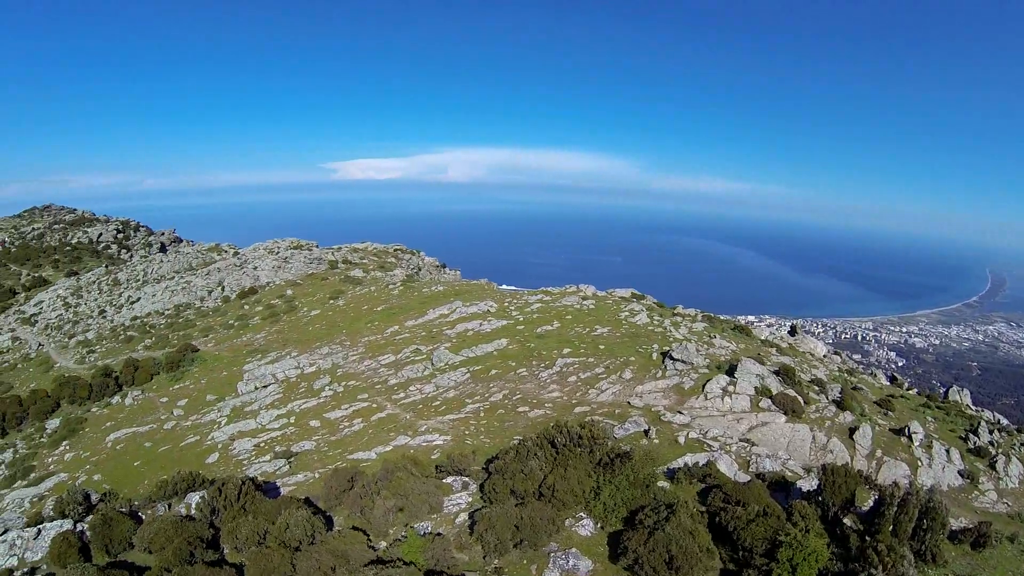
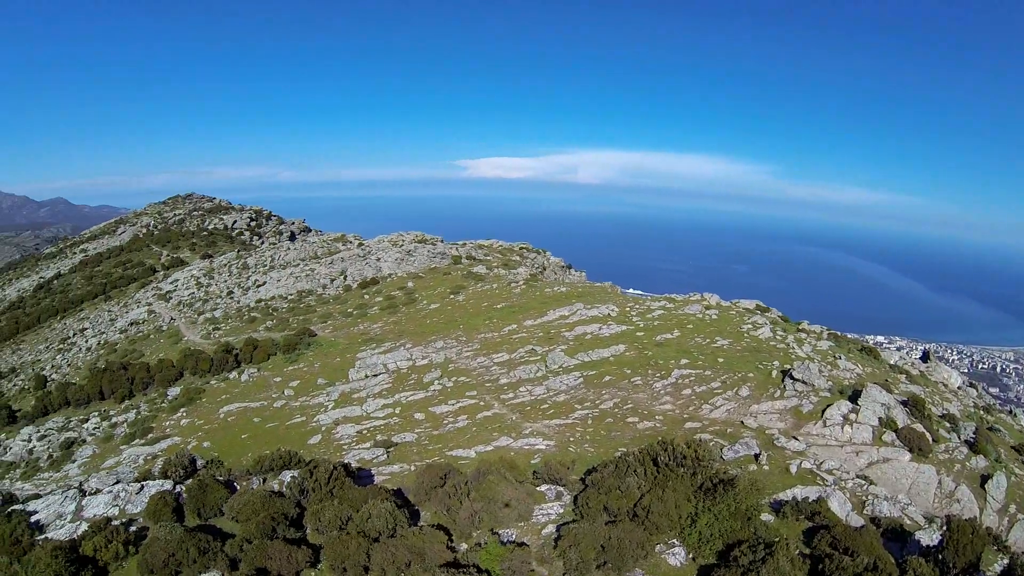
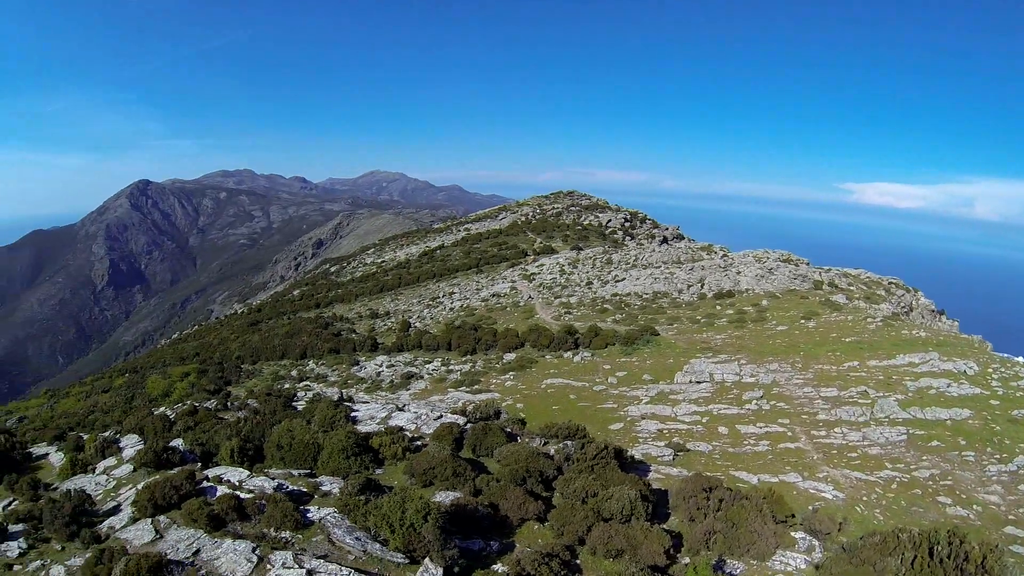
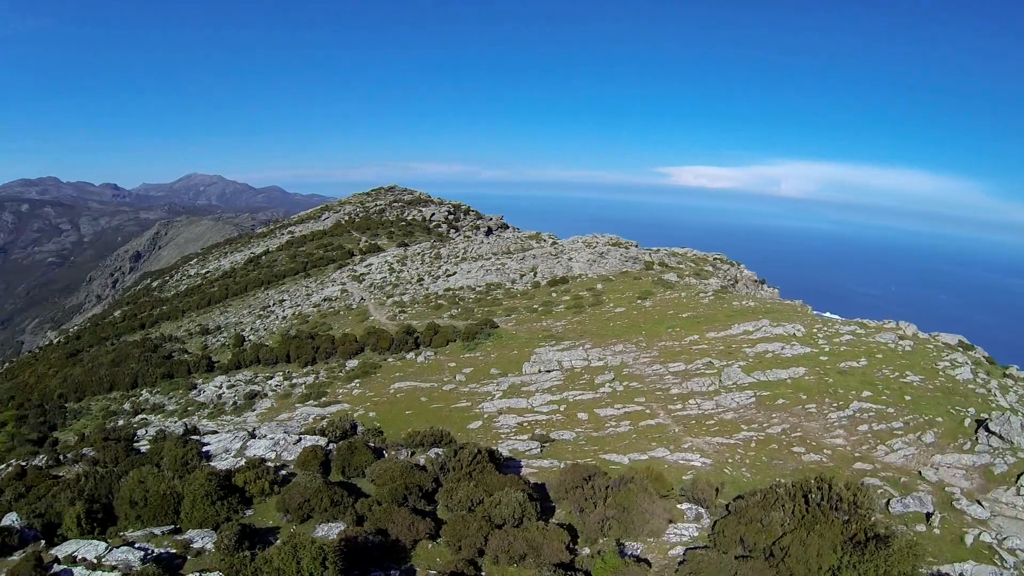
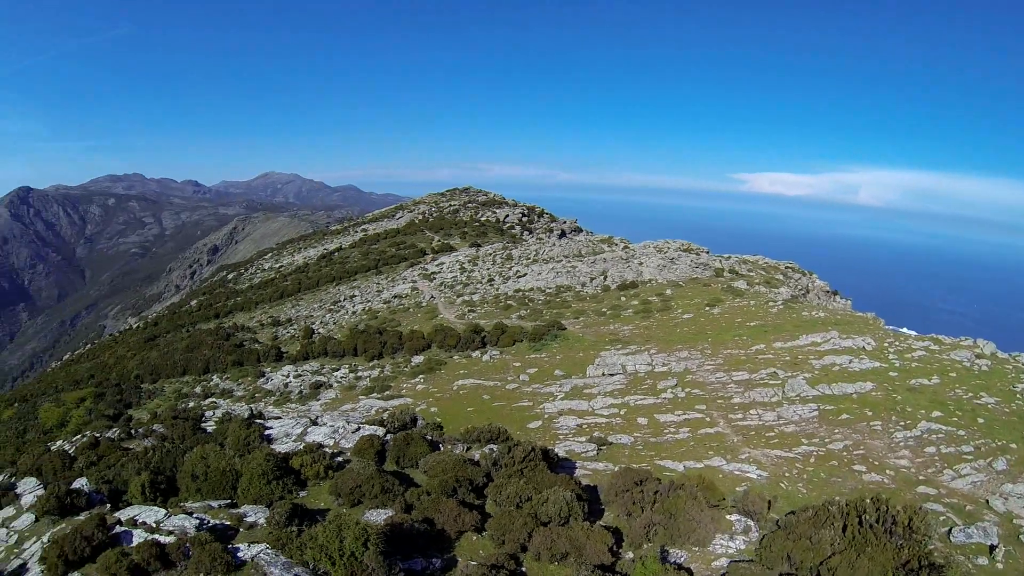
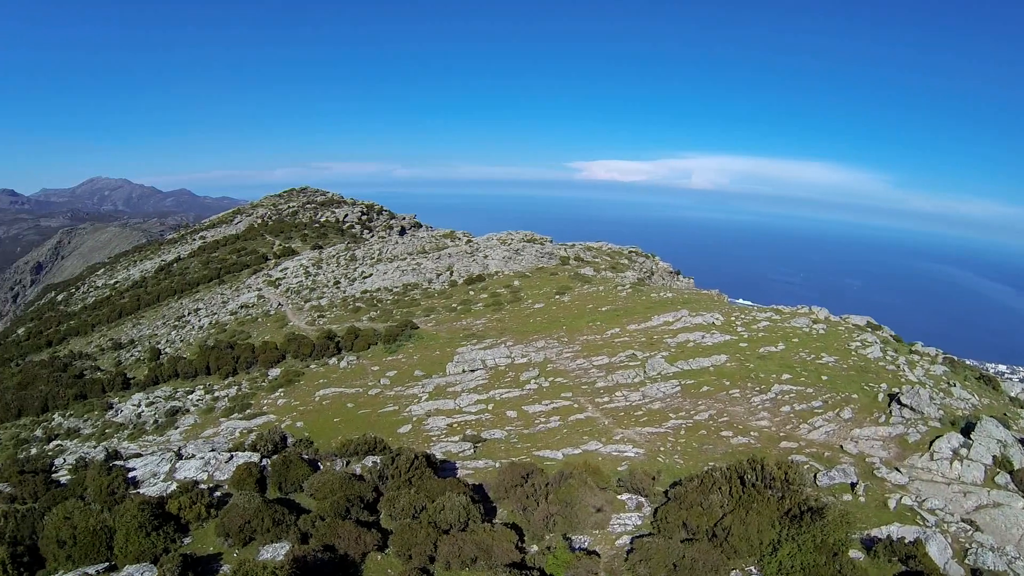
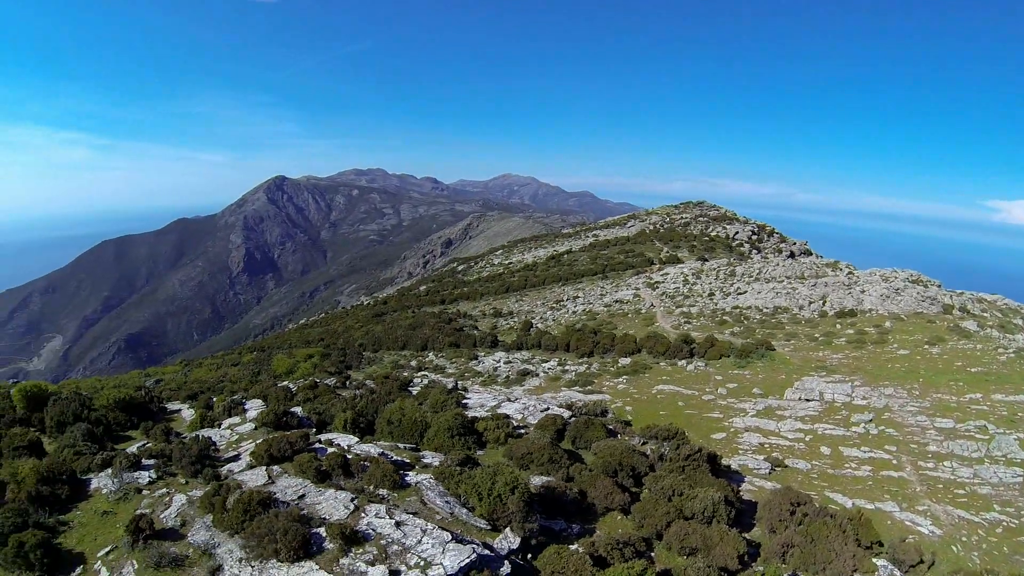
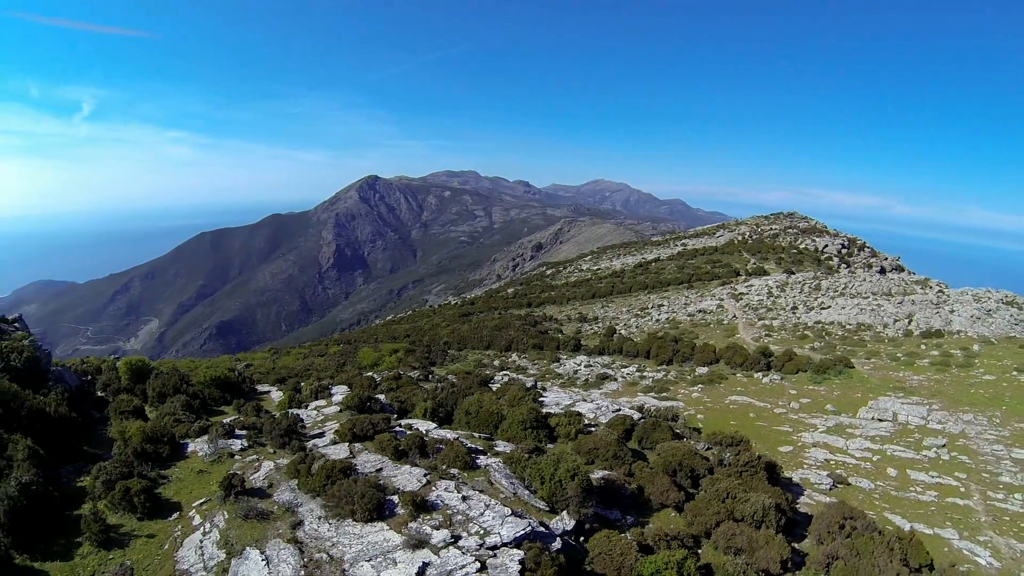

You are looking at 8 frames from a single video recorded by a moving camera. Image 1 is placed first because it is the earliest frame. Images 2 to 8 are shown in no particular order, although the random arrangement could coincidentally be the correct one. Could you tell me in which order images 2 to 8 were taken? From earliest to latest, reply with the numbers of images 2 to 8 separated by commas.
2, 6, 4, 5, 3, 7, 8
